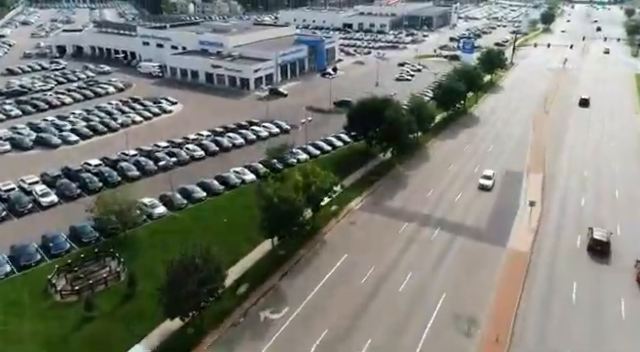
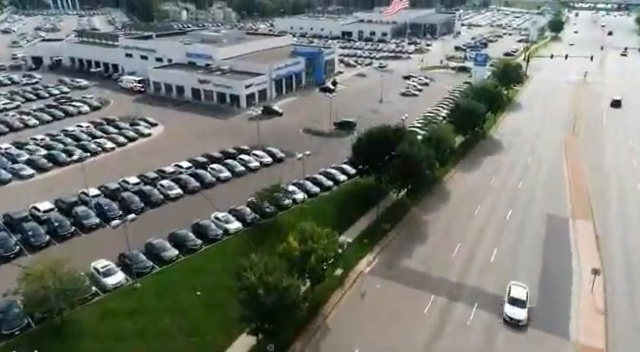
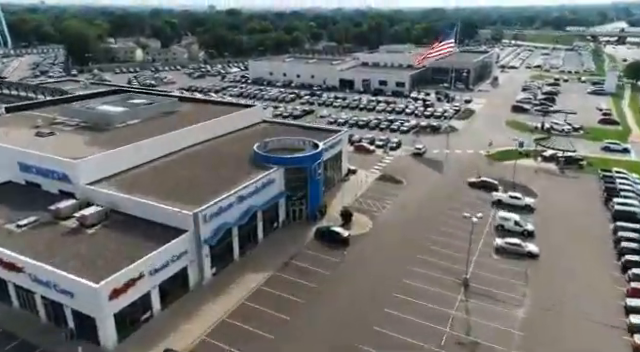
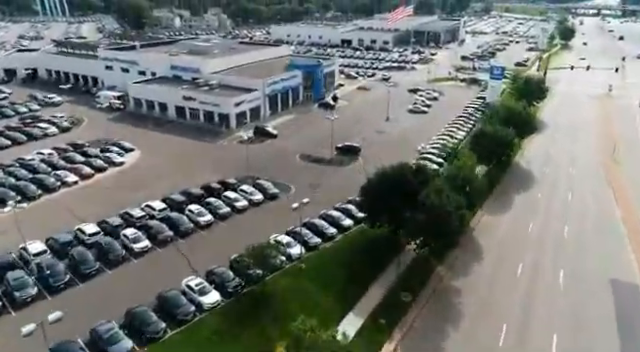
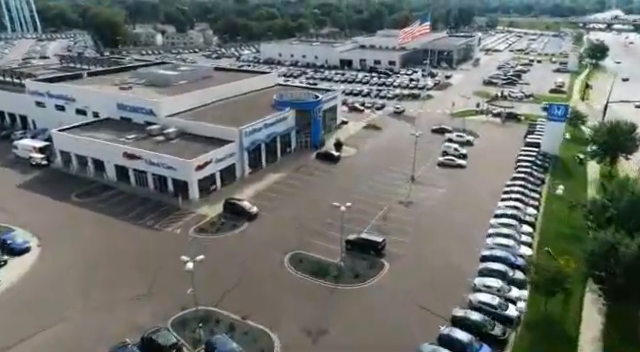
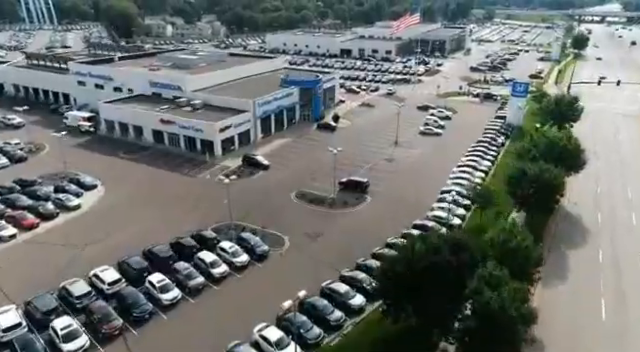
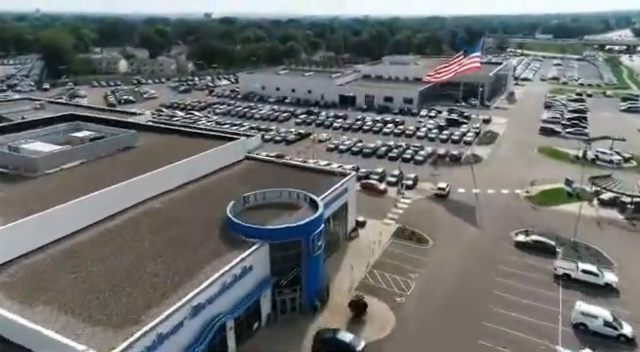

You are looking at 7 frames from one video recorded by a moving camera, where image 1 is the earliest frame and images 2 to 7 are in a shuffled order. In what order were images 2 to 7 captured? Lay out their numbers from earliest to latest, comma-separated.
2, 4, 6, 5, 3, 7
